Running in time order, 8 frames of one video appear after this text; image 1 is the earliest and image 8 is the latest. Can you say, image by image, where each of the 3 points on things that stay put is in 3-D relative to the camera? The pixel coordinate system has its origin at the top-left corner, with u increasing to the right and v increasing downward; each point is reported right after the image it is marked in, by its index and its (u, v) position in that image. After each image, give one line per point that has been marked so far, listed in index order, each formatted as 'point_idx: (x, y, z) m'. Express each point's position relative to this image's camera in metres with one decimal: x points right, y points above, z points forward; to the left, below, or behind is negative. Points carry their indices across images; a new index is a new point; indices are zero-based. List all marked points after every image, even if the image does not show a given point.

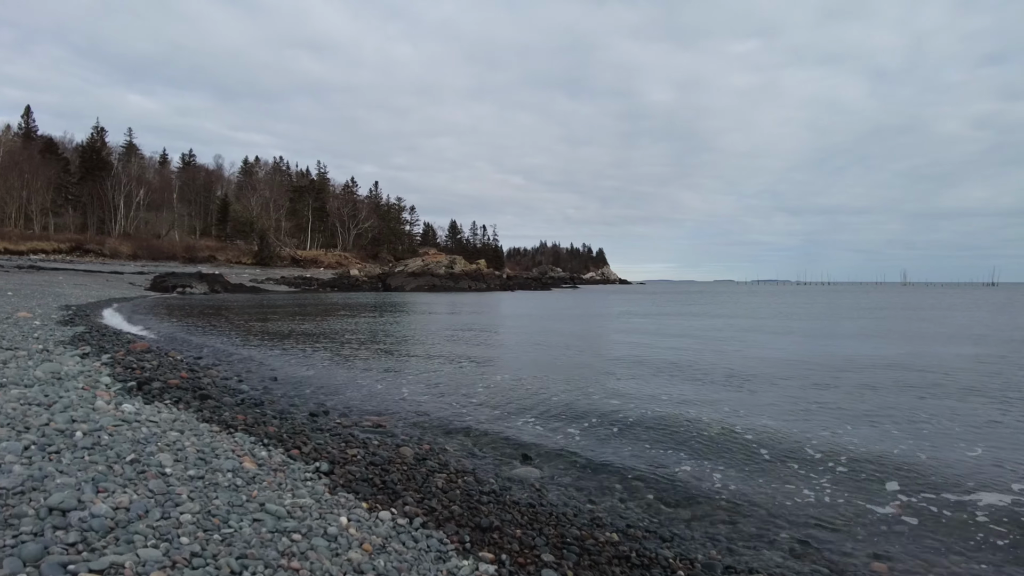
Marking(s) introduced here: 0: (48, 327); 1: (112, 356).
0: (-11.8, -1.0, +16.1) m
1: (-6.9, -1.2, +11.0) m
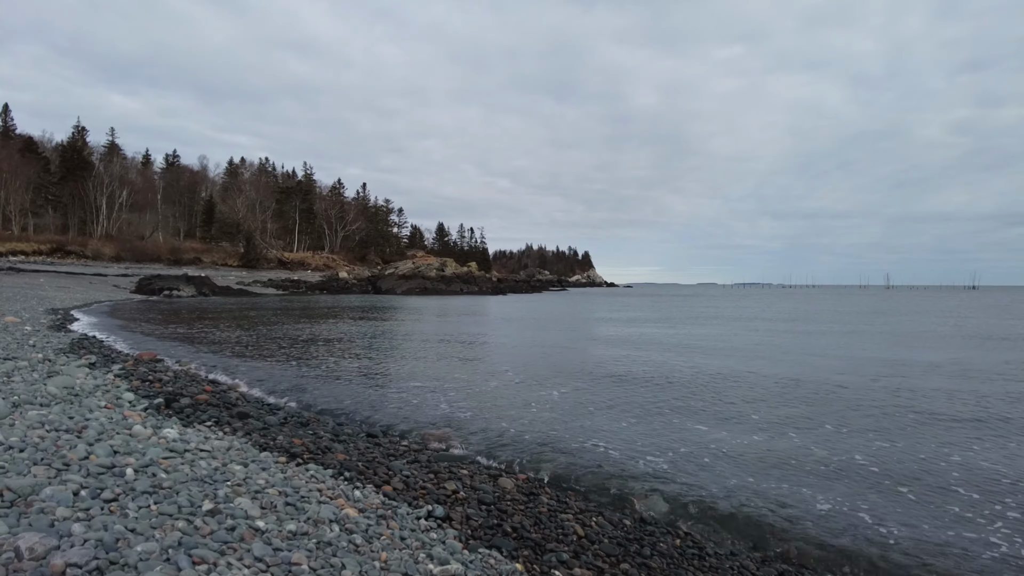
0: (-11.2, -1.1, +15.1) m
1: (-6.2, -1.2, +10.1) m
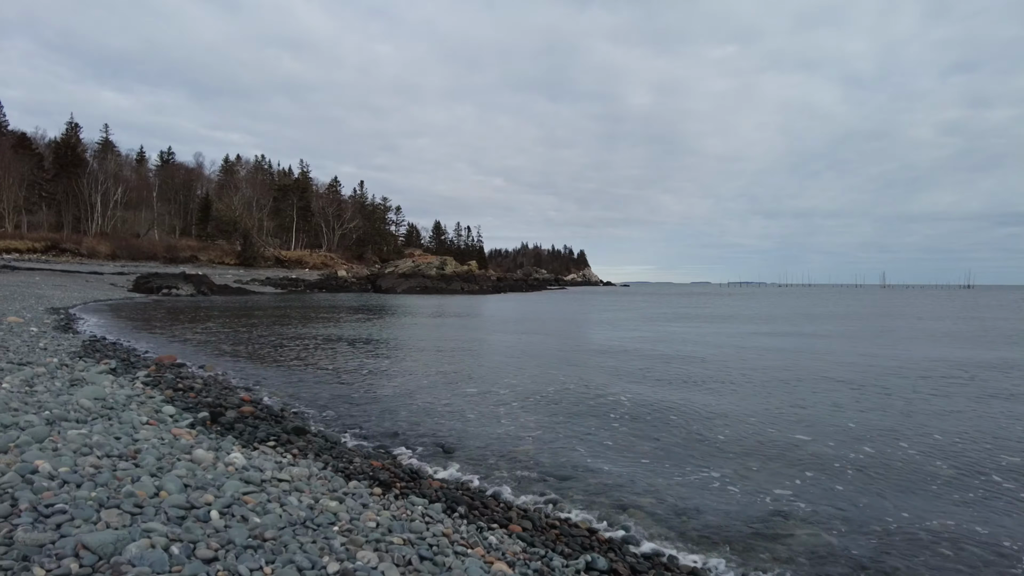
0: (-10.5, -1.1, +14.4) m
1: (-5.4, -1.2, +9.4) m
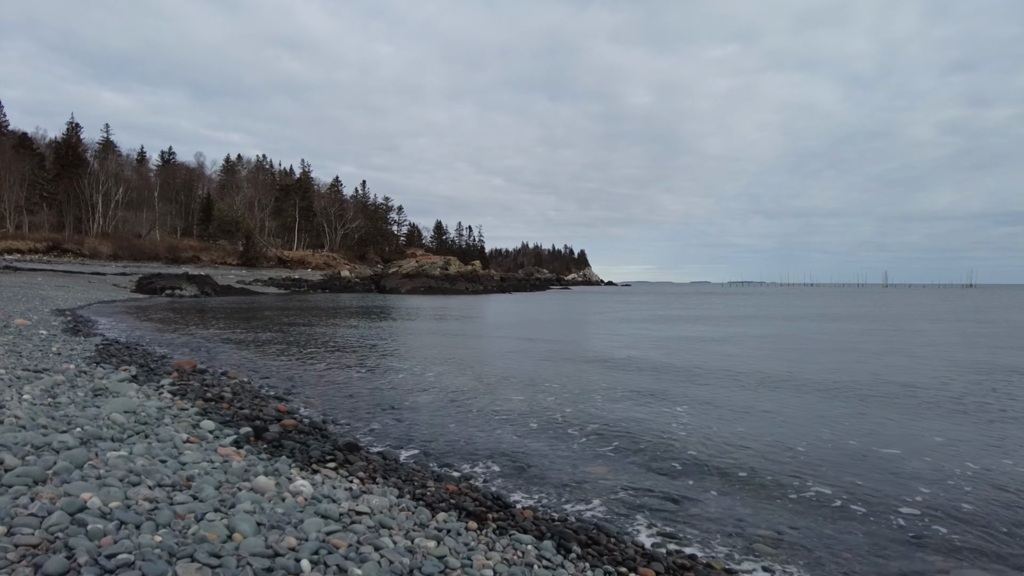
0: (-9.9, -1.1, +13.9) m
1: (-4.8, -1.3, +8.9) m
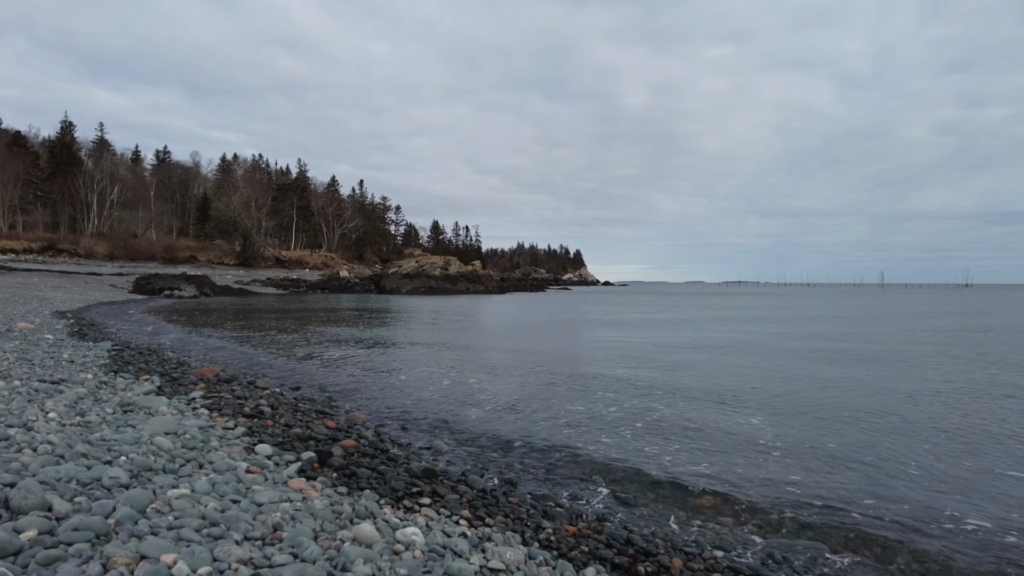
0: (-9.2, -1.1, +13.2) m
1: (-4.1, -1.3, +8.2) m
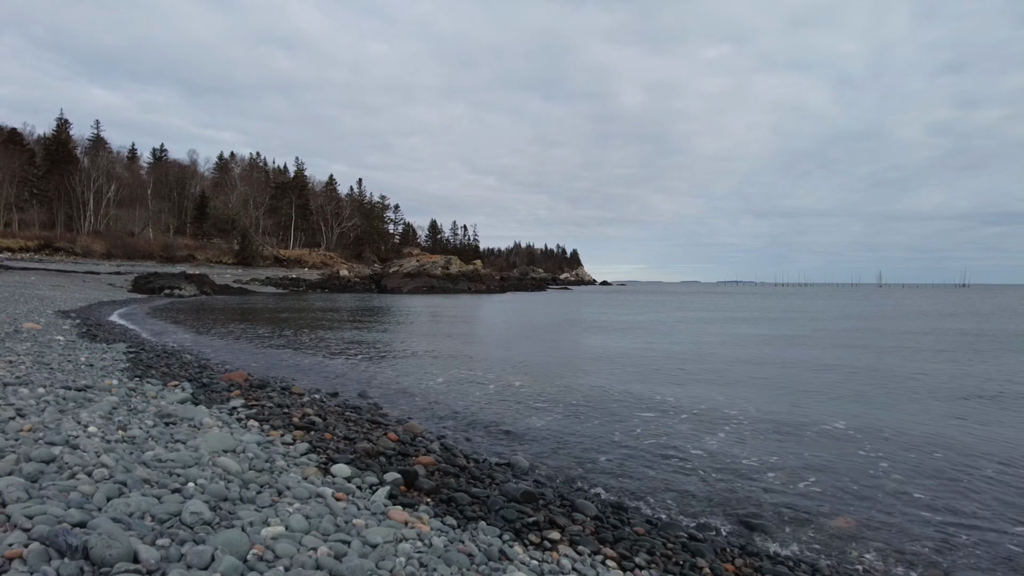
0: (-8.5, -1.1, +12.6) m
1: (-3.4, -1.3, +7.6) m
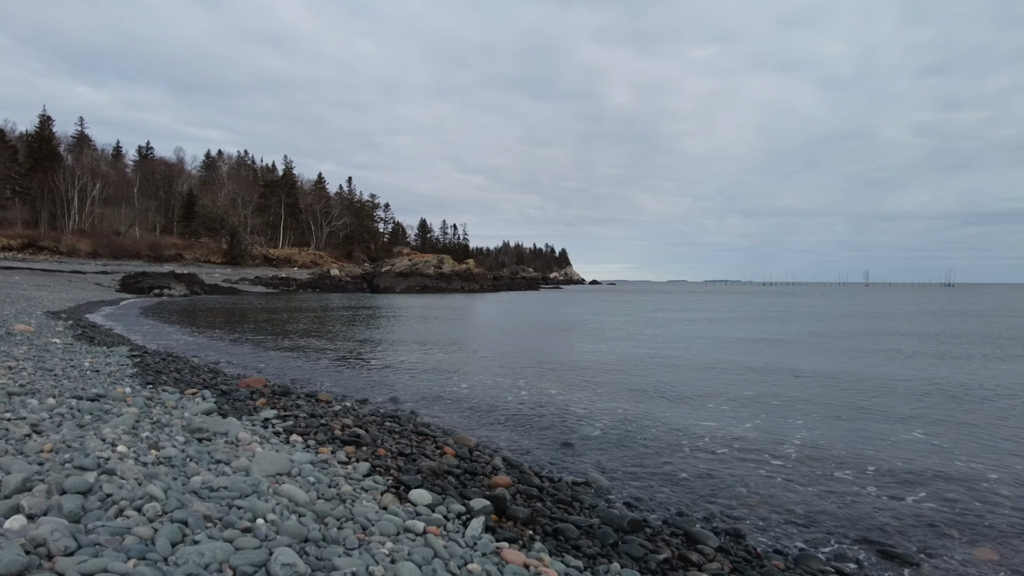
0: (-8.1, -1.1, +11.9) m
1: (-2.9, -1.3, +7.0) m
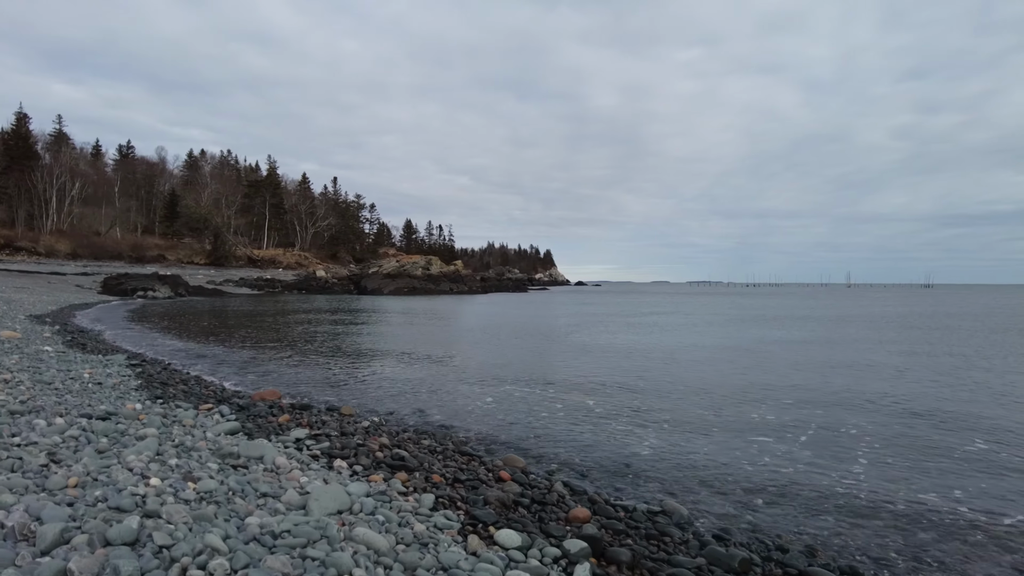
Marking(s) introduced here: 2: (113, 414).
0: (-7.8, -1.2, +11.3) m
1: (-2.4, -1.4, +6.5) m
2: (-3.7, -1.2, +6.0) m
